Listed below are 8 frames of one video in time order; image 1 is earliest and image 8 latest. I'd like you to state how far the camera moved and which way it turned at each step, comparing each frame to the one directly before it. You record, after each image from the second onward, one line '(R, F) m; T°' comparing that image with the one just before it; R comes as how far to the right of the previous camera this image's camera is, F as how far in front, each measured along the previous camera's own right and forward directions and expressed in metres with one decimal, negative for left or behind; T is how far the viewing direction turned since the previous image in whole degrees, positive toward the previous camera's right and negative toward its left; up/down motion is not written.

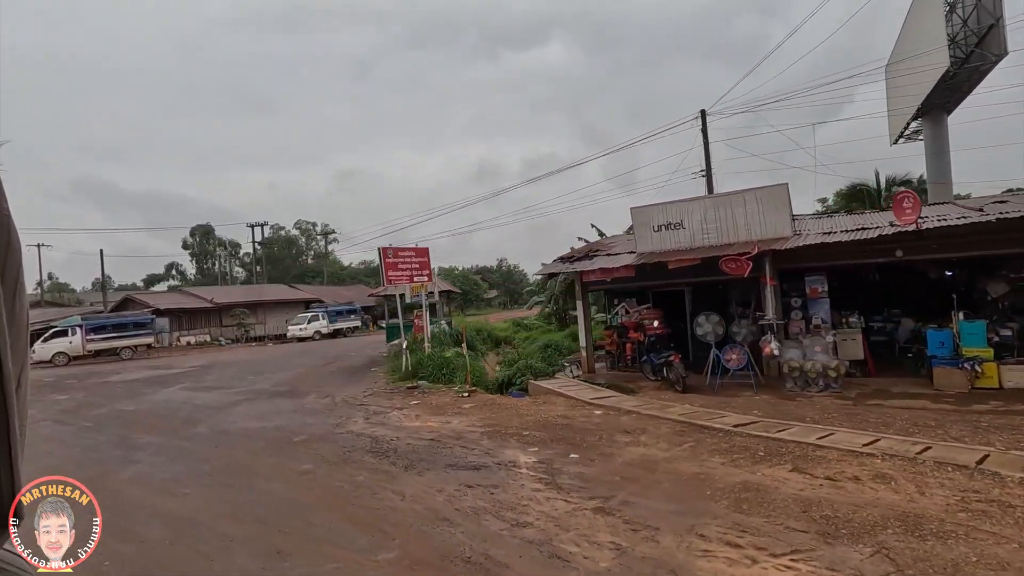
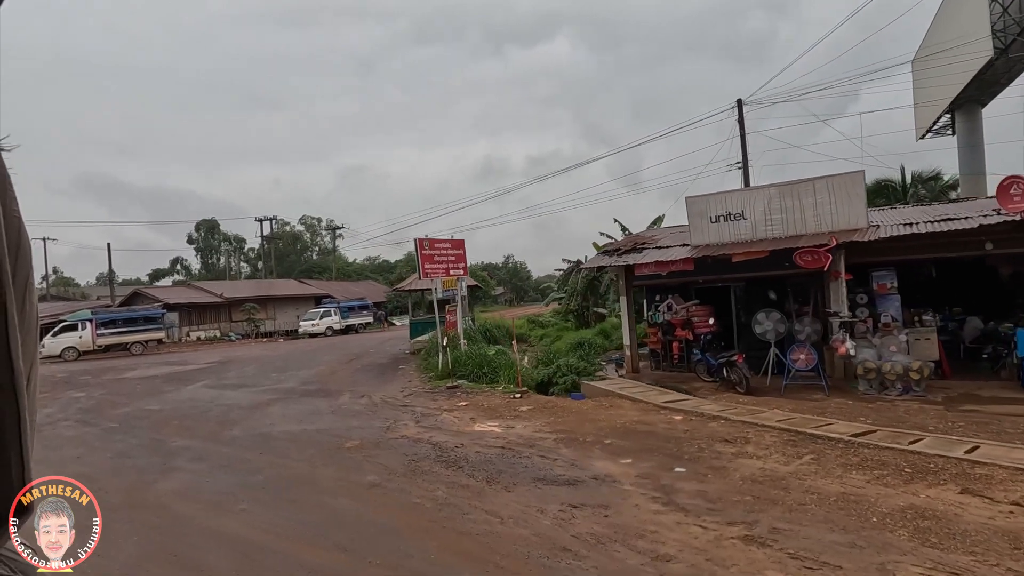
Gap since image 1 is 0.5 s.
(-1.0, +0.7) m; 0°
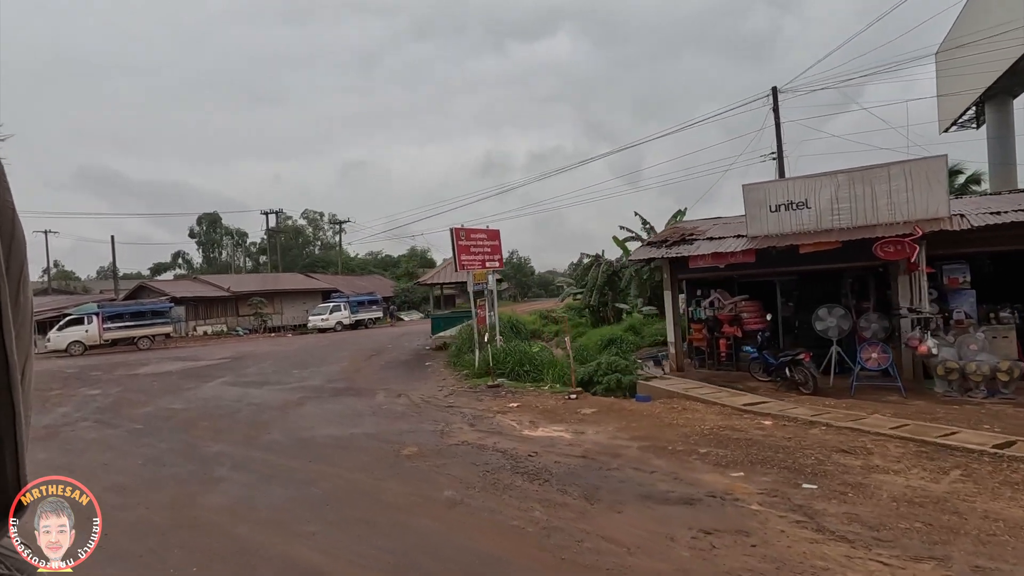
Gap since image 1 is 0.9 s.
(-1.0, +0.7) m; 0°
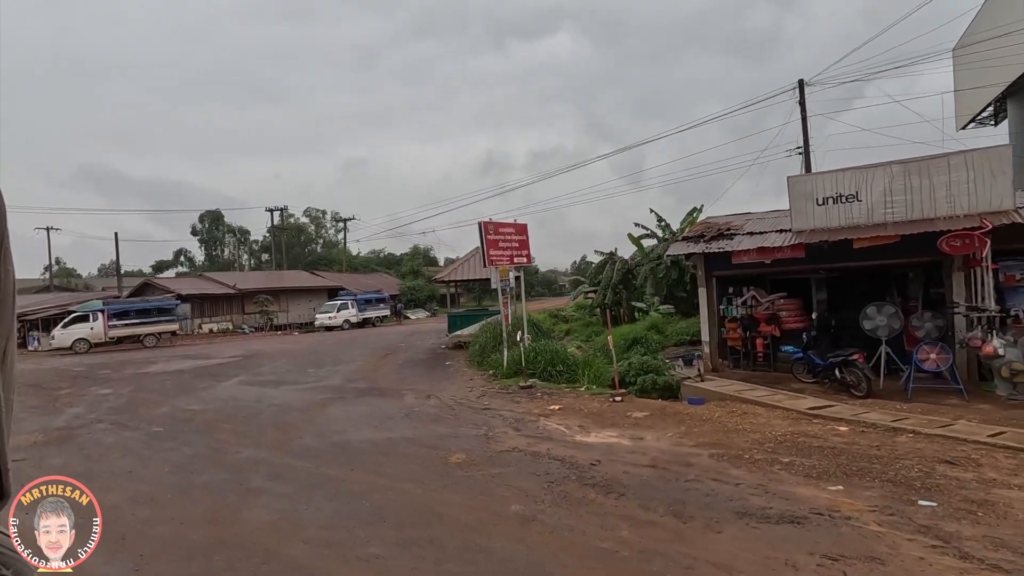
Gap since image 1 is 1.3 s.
(-0.7, +0.5) m; 0°
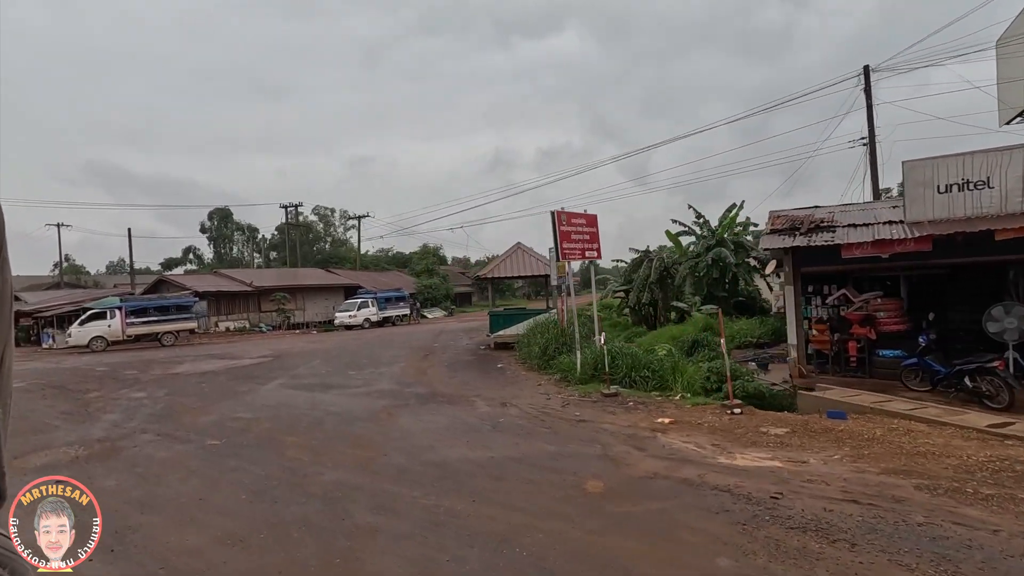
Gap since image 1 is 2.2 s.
(-1.4, +1.1) m; 0°
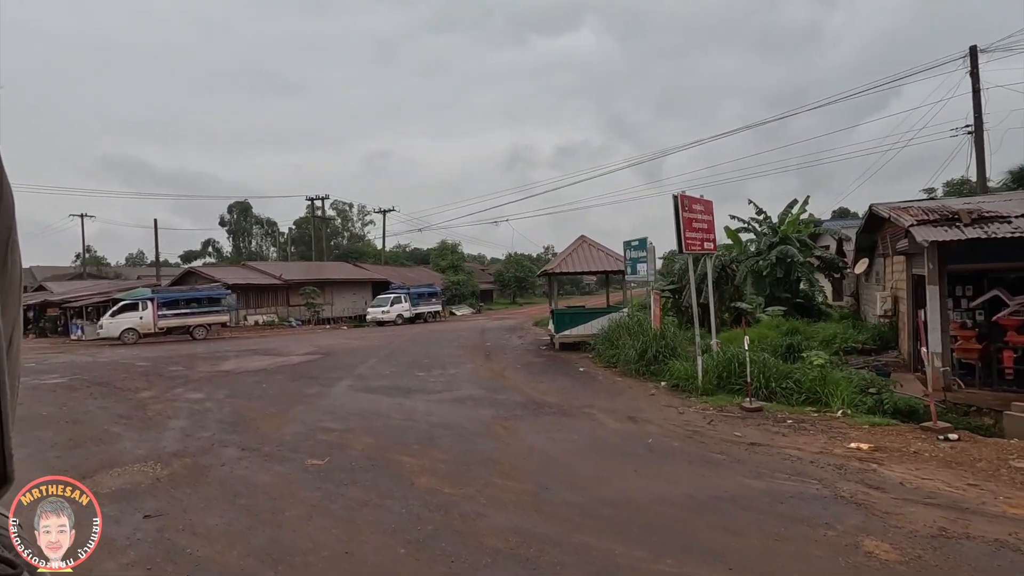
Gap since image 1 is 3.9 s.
(-1.8, +1.3) m; -1°
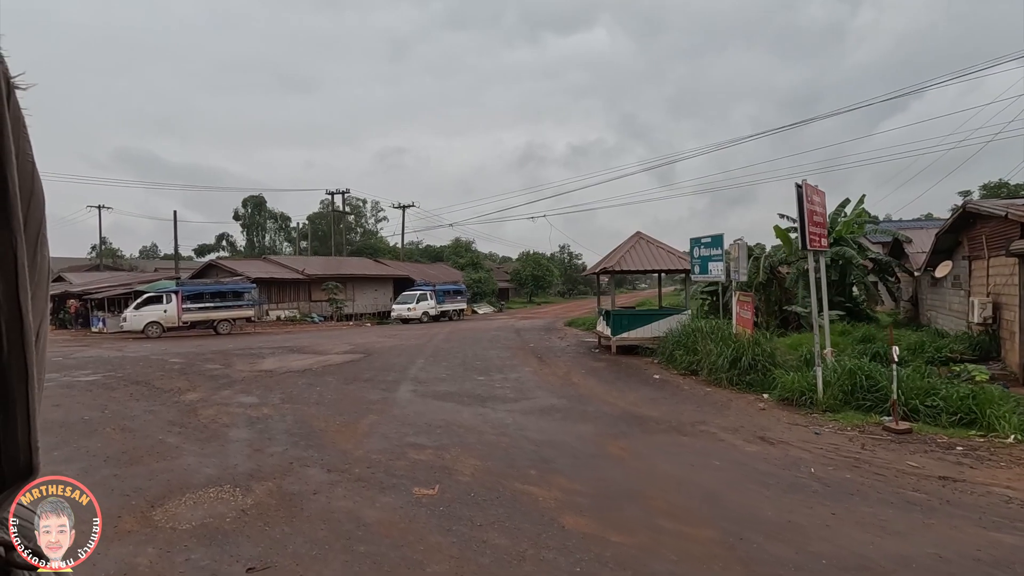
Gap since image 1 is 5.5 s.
(-1.4, +1.0) m; -1°
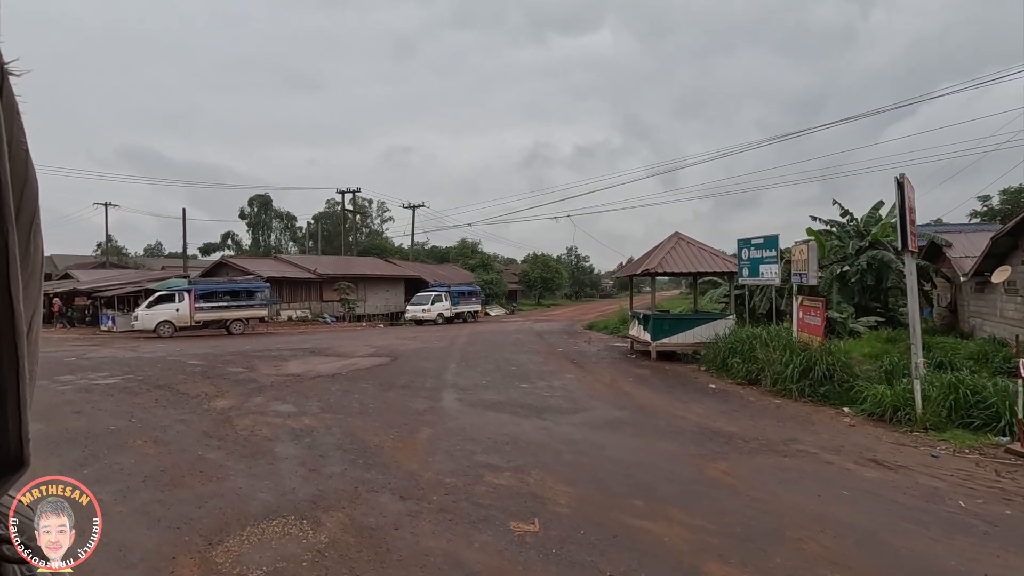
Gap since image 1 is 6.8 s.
(-0.9, +0.7) m; 0°
